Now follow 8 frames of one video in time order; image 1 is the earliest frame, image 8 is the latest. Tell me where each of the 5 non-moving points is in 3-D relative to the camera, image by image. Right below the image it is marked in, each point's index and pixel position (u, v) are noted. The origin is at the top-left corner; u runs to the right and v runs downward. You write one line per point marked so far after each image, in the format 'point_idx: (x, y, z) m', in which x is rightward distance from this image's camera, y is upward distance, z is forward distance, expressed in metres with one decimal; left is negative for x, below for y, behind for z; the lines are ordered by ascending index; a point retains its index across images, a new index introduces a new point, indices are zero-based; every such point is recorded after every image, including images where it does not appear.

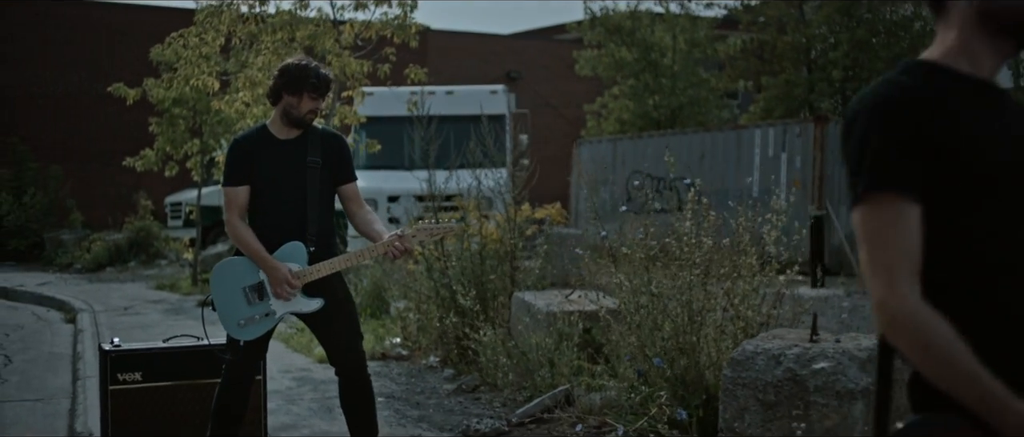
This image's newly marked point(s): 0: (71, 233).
0: (-2.8, -0.1, +7.3) m
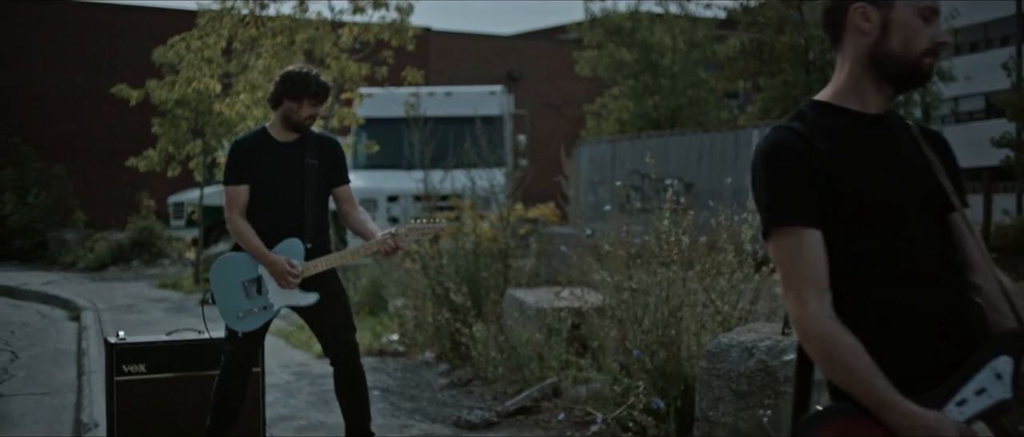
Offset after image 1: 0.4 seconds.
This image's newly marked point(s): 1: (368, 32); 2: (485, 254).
0: (-2.9, -0.1, +7.5) m
1: (-1.4, +1.7, +10.6) m
2: (-0.2, -0.3, +8.2) m
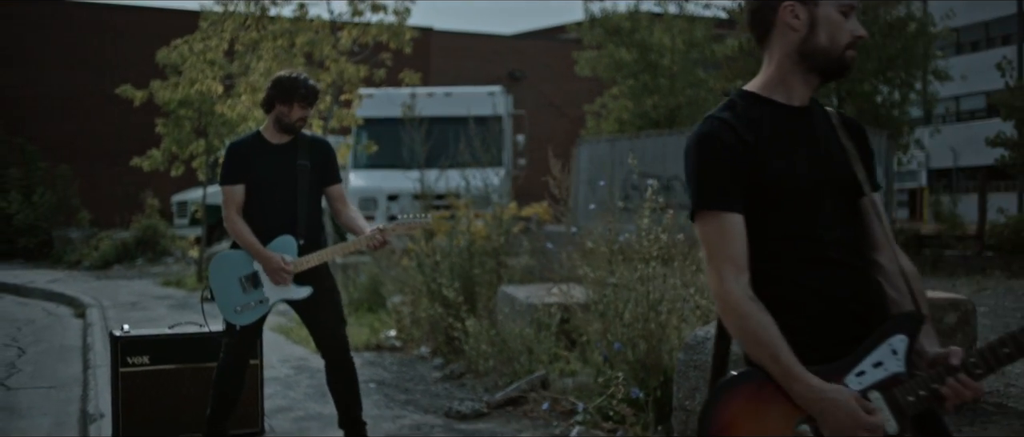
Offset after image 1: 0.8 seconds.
0: (-2.9, -0.1, +7.7) m
1: (-1.4, +1.7, +10.8) m
2: (-0.2, -0.2, +8.5) m
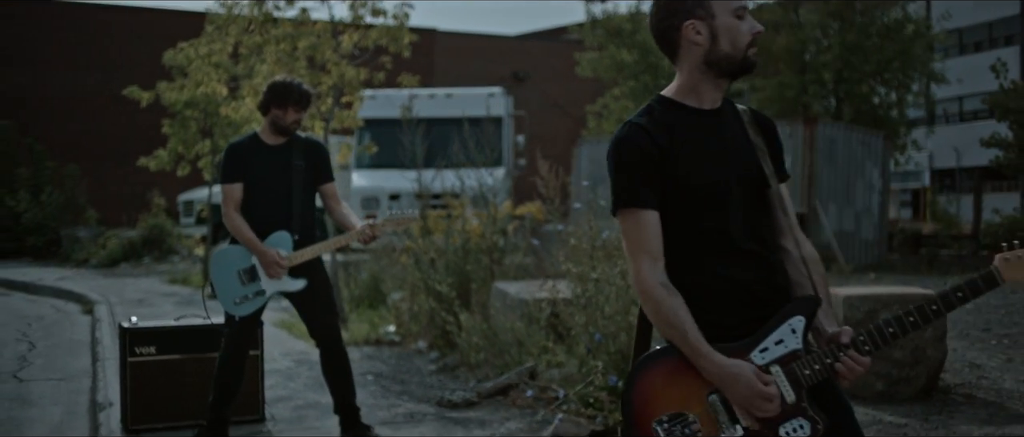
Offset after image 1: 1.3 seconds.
0: (-3.0, -0.1, +8.1) m
1: (-1.4, +1.8, +11.1) m
2: (-0.3, -0.2, +8.8) m
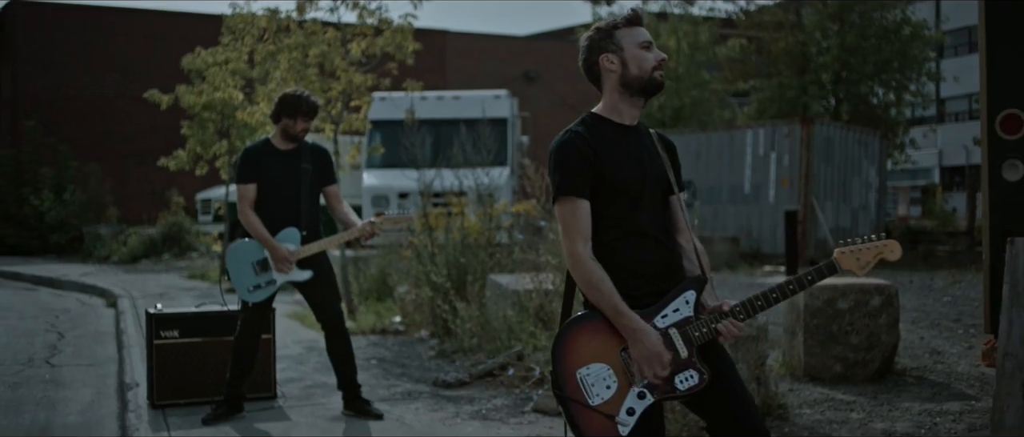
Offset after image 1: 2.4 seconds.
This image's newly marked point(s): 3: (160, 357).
0: (-3.0, -0.1, +8.7) m
1: (-1.4, +1.8, +11.8) m
2: (-0.3, -0.2, +9.4) m
3: (-2.0, -0.8, +6.5) m
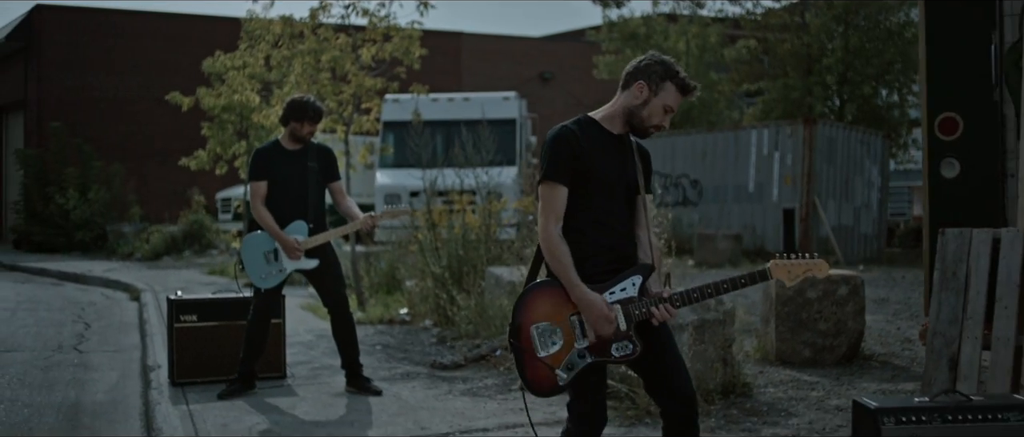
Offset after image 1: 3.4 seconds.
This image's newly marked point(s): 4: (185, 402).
0: (-3.1, 0.0, +9.4) m
1: (-1.4, +1.8, +12.4) m
2: (-0.3, -0.2, +10.0) m
3: (-2.1, -0.7, +7.1) m
4: (-1.9, -1.1, +6.6) m
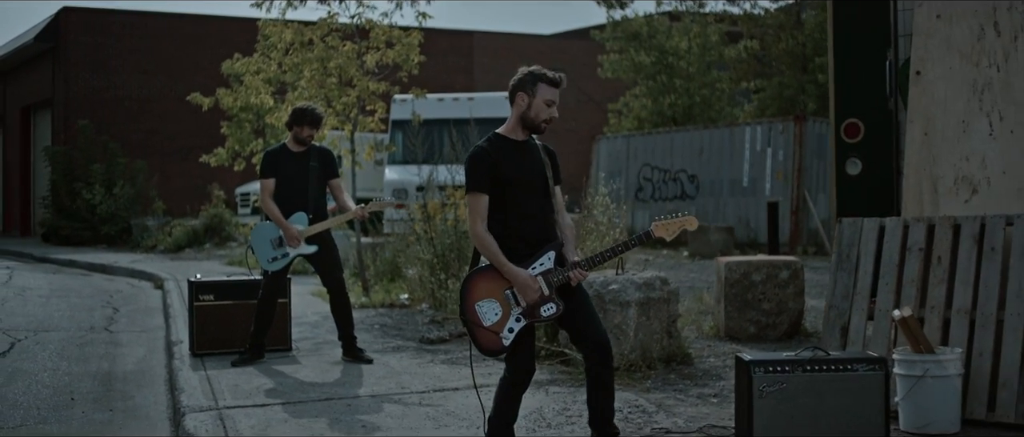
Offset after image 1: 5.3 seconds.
0: (-3.2, 0.0, +10.5) m
1: (-1.5, +1.9, +13.5) m
2: (-0.5, -0.1, +11.0) m
3: (-2.2, -0.7, +8.1) m
4: (-2.1, -1.0, +7.7) m
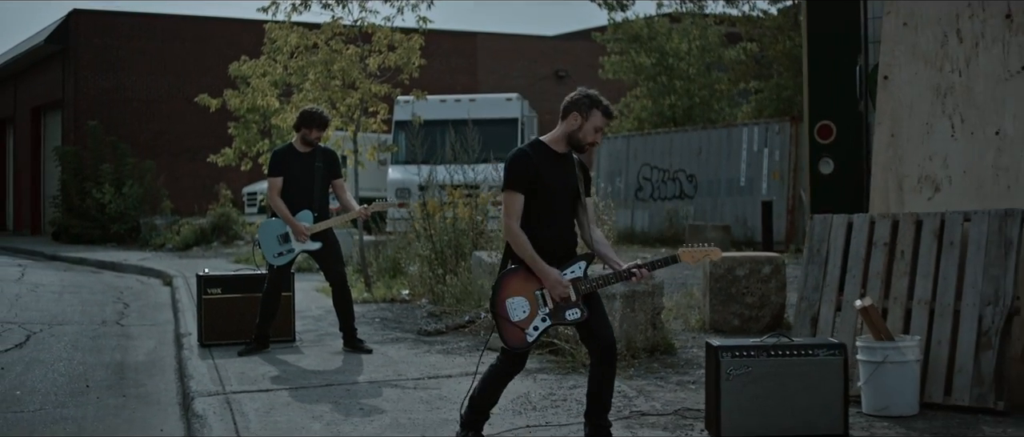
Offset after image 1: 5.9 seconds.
0: (-3.2, +0.1, +10.9) m
1: (-1.5, +1.9, +13.9) m
2: (-0.5, -0.1, +11.4) m
3: (-2.3, -0.7, +8.6) m
4: (-2.1, -1.0, +8.1) m
